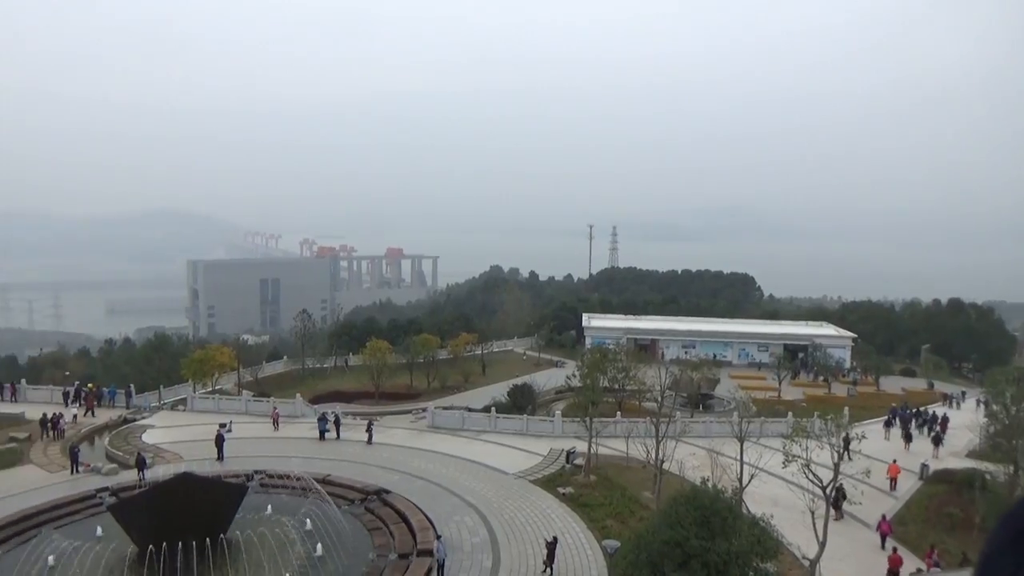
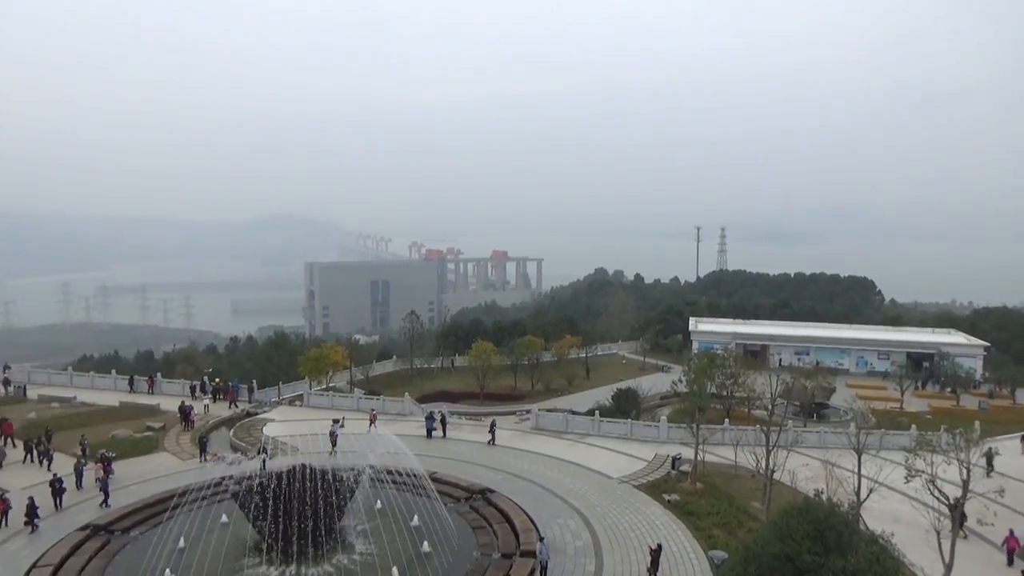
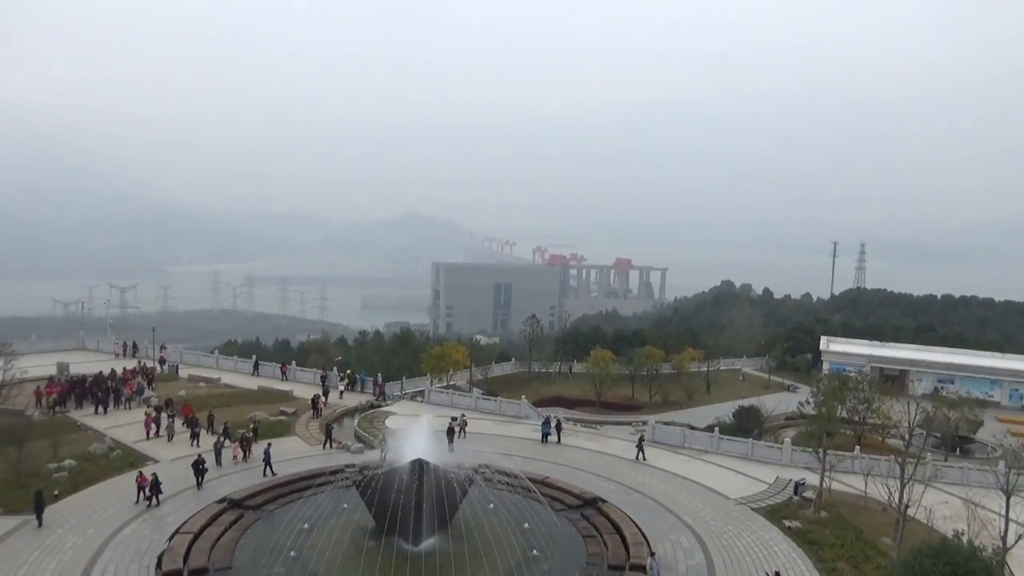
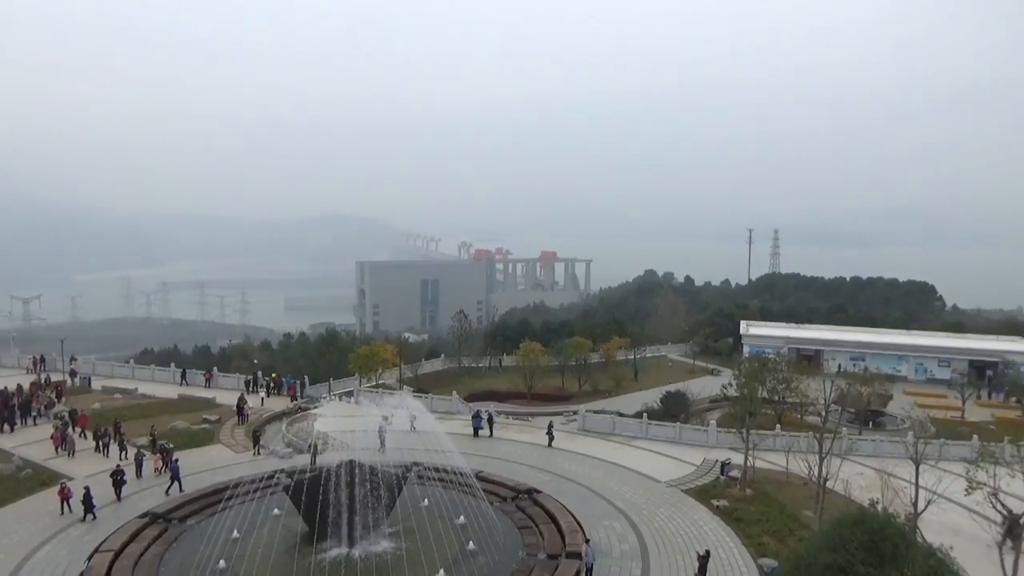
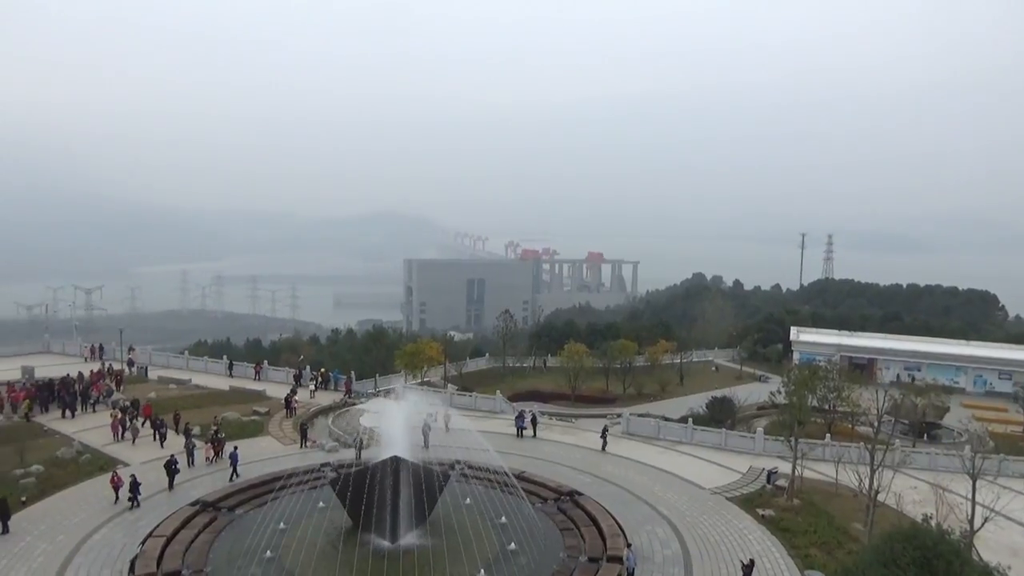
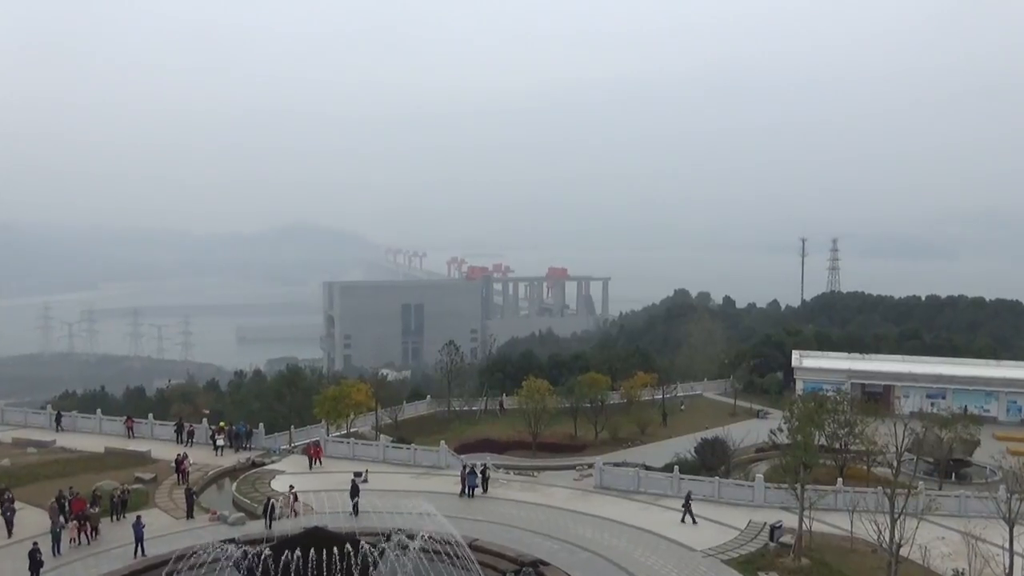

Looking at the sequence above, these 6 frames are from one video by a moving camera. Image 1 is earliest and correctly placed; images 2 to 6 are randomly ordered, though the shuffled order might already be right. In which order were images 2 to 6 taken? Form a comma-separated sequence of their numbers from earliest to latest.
2, 4, 5, 3, 6
